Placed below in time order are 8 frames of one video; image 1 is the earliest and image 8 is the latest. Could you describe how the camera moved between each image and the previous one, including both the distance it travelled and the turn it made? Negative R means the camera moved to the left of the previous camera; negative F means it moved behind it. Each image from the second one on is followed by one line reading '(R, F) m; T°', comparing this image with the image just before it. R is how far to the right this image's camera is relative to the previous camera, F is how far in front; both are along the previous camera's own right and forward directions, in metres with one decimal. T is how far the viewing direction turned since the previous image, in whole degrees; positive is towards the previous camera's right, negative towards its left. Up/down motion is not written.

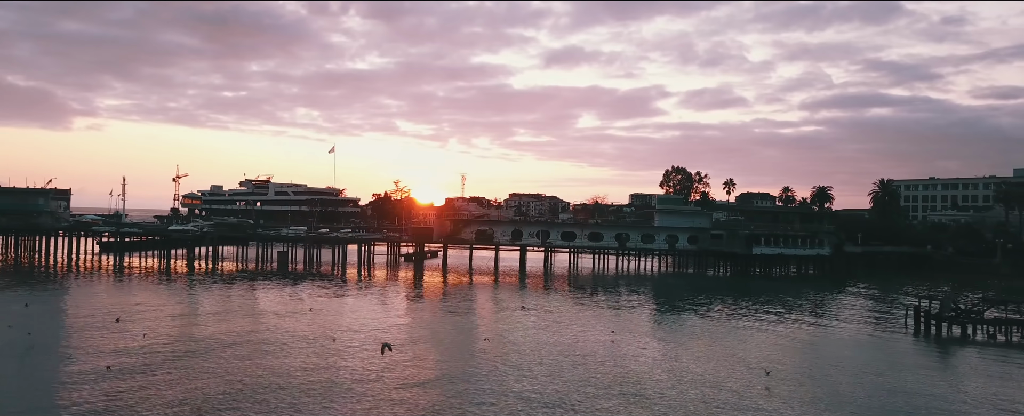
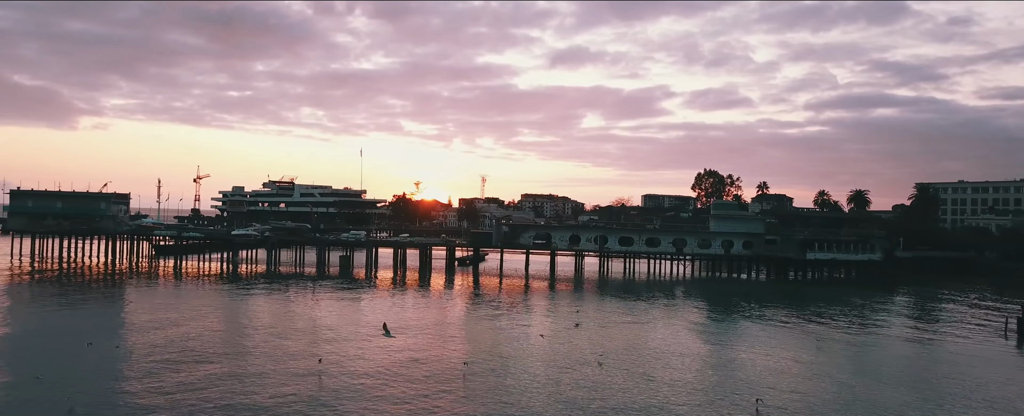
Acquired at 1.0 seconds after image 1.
(-3.7, -0.4) m; 0°
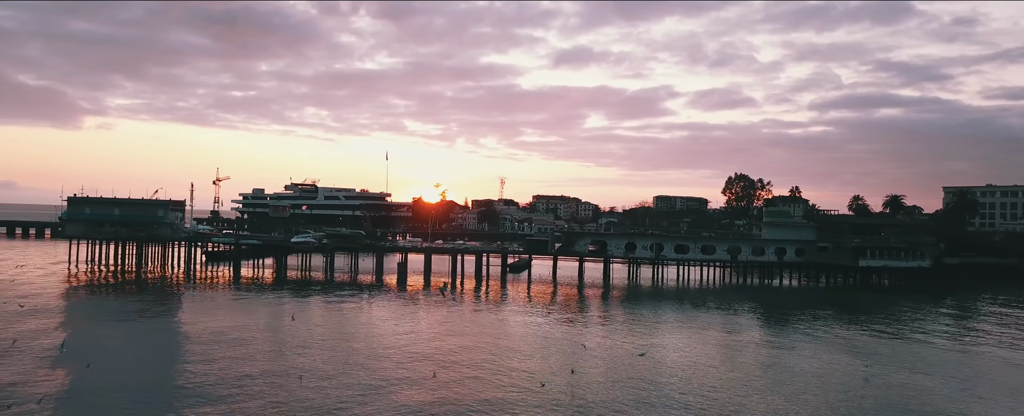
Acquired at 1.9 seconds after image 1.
(-3.6, -0.3) m; 0°
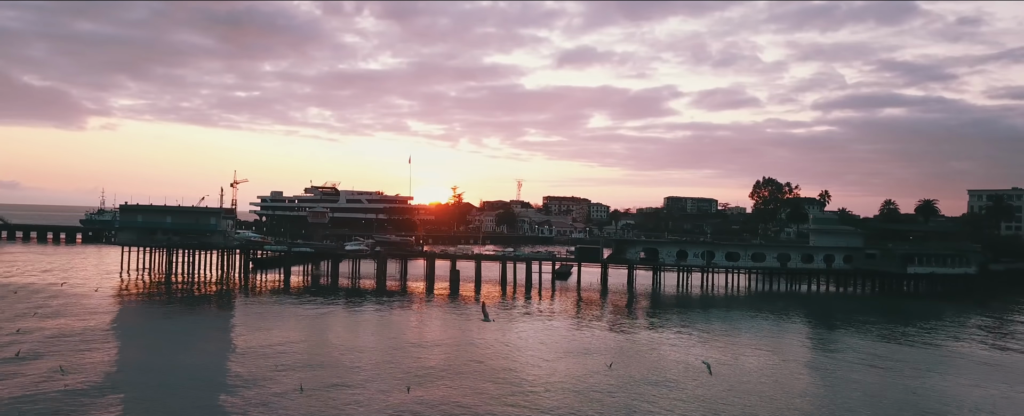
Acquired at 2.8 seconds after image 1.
(-3.3, -0.3) m; 0°
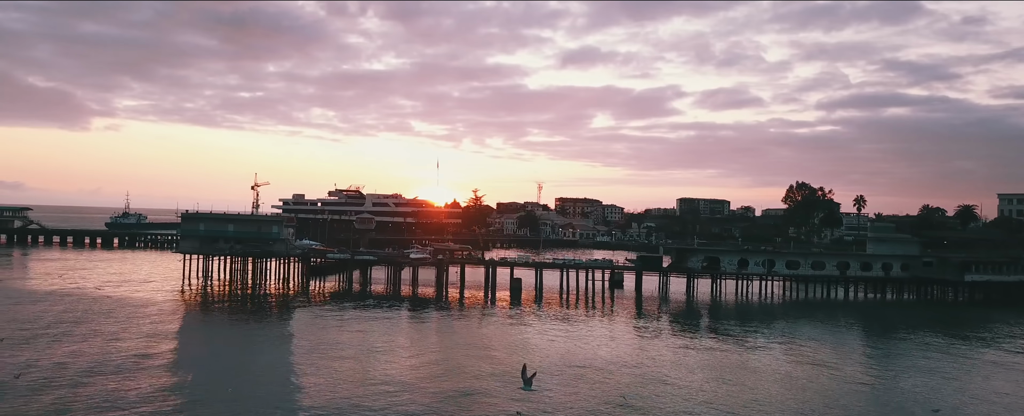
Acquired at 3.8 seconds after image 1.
(-4.1, -0.3) m; 0°
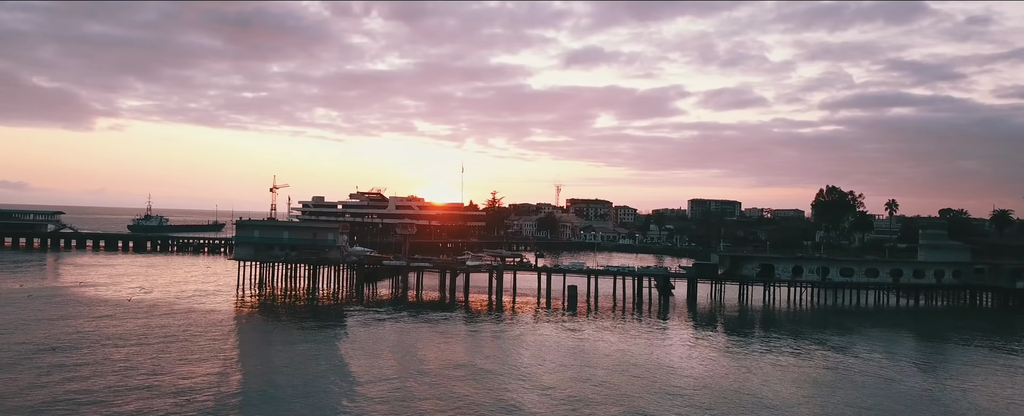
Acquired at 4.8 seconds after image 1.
(-3.6, -0.3) m; 0°
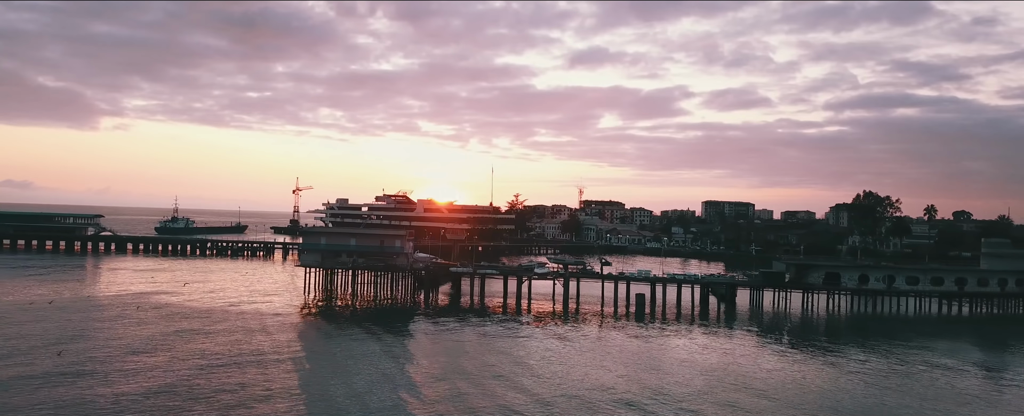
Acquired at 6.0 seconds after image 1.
(-4.5, -0.4) m; 0°
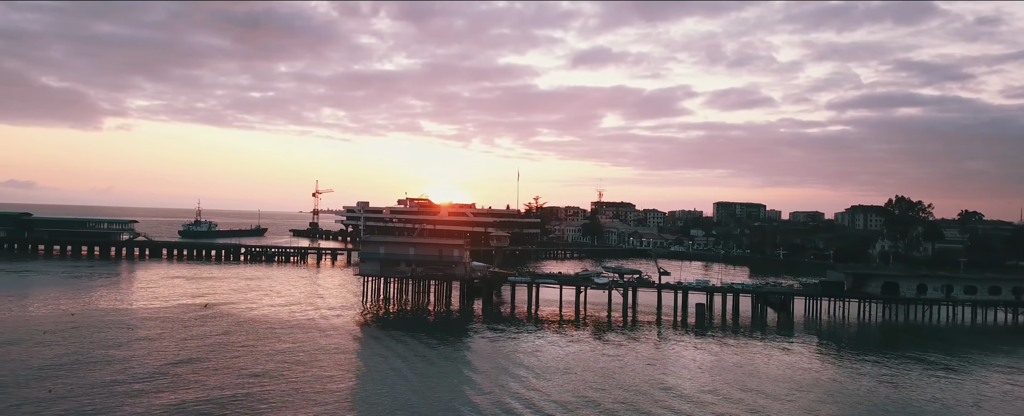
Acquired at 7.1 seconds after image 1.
(-4.1, -0.3) m; 0°
